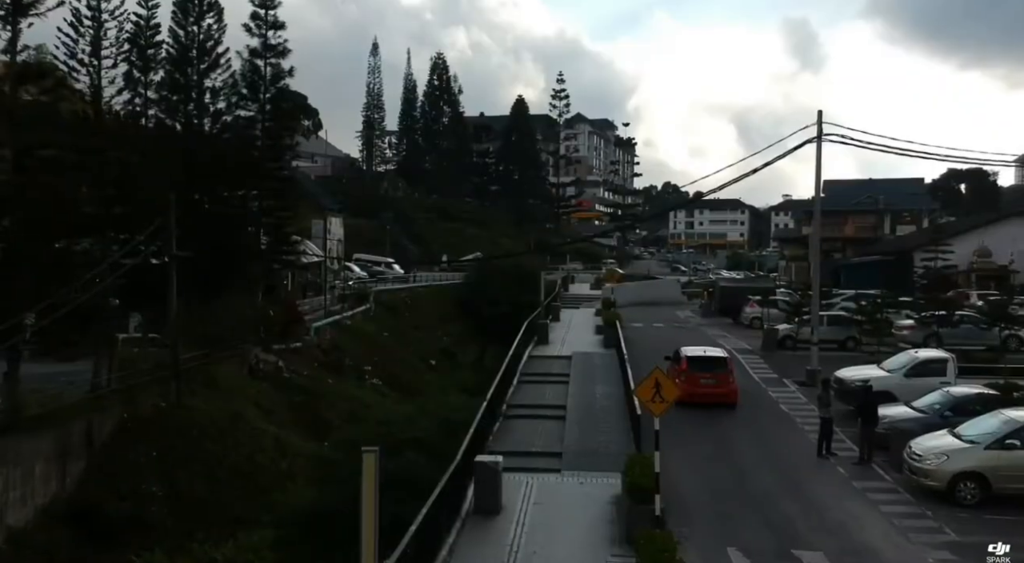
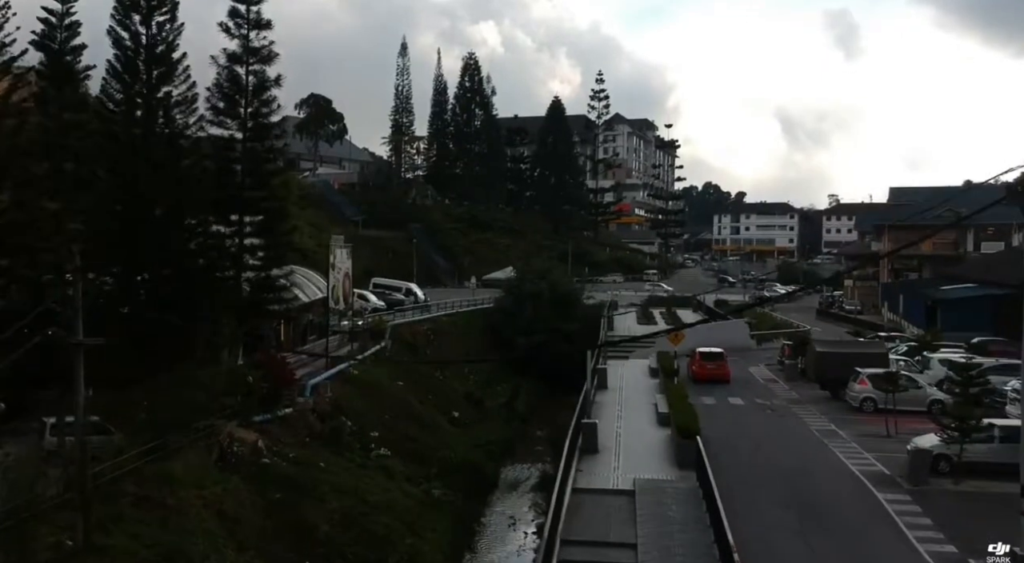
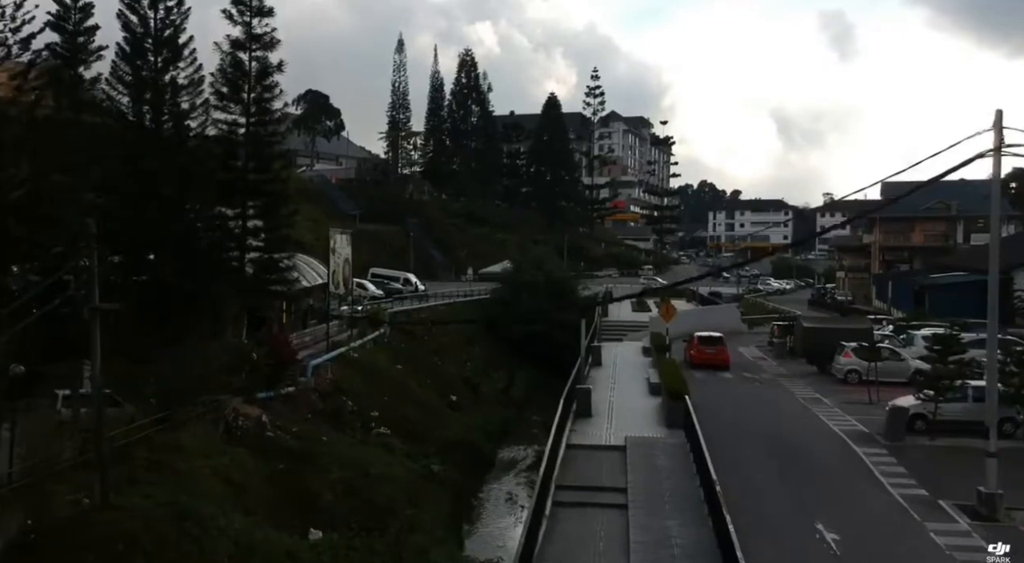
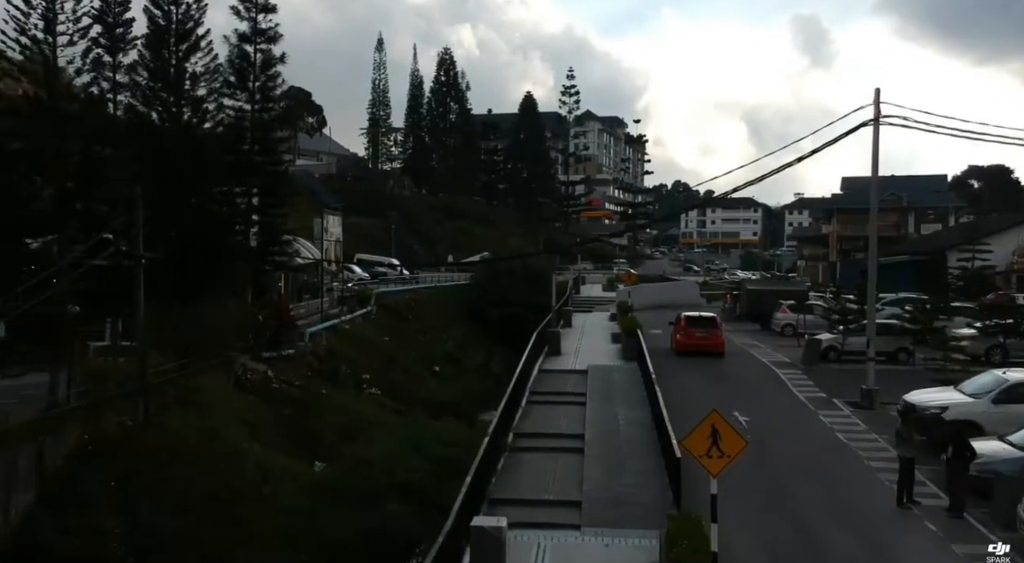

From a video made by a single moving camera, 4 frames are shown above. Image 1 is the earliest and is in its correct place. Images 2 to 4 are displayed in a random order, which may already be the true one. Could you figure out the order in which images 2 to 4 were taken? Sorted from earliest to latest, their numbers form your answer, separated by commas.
4, 3, 2
